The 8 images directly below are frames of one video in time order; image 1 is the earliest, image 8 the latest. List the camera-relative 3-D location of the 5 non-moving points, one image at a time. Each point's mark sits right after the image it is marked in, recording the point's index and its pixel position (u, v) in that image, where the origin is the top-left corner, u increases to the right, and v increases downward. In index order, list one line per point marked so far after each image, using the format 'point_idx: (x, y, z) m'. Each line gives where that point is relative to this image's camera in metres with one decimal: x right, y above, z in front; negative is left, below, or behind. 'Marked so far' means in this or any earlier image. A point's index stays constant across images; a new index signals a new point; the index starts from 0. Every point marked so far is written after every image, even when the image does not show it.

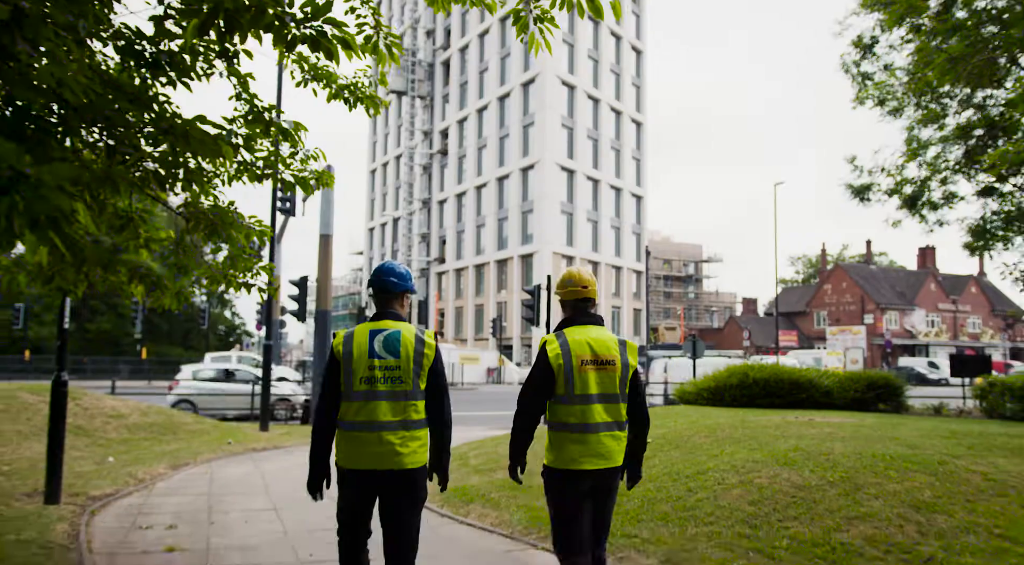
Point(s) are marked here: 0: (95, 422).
0: (-6.6, -2.2, +12.9) m
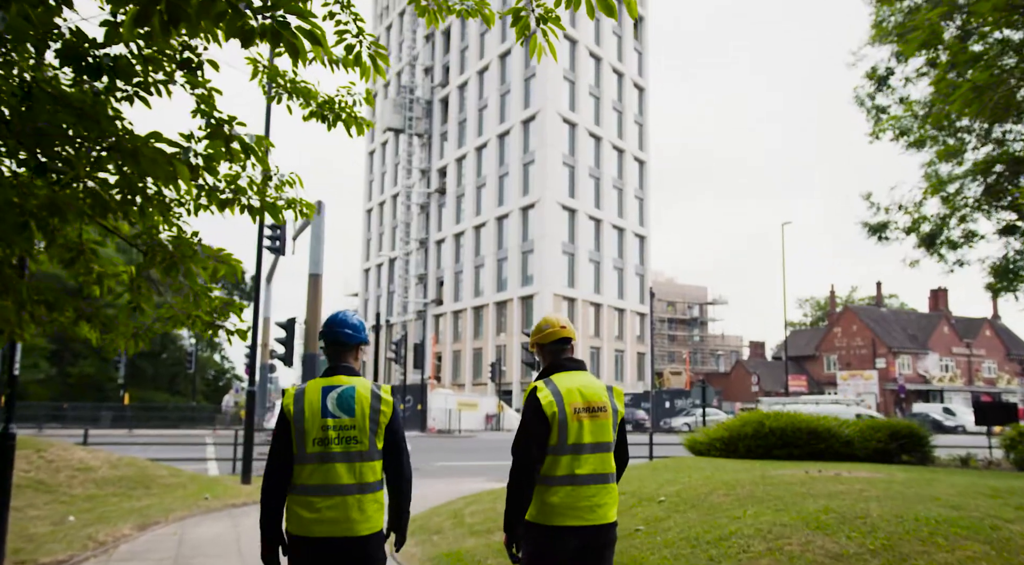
0: (-6.6, -2.8, +11.9) m
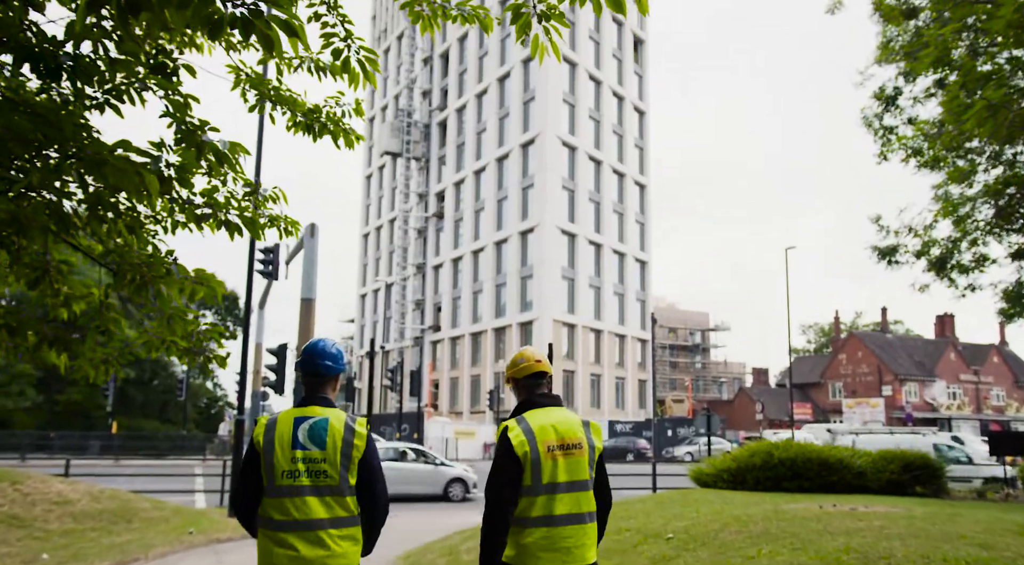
0: (-6.7, -3.2, +11.3) m
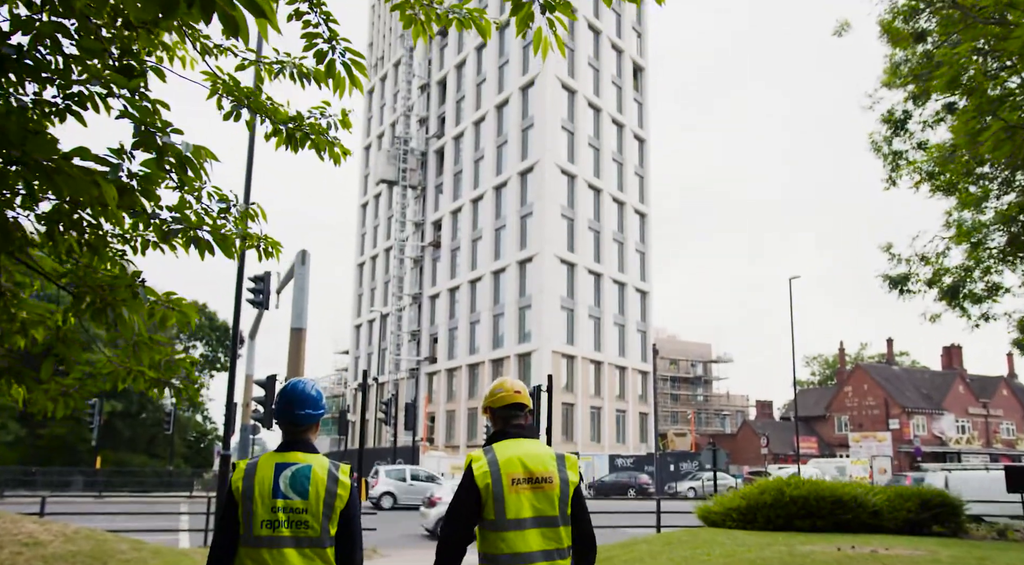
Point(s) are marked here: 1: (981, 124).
0: (-6.7, -3.6, +10.7) m
1: (+6.9, +2.4, +12.0) m
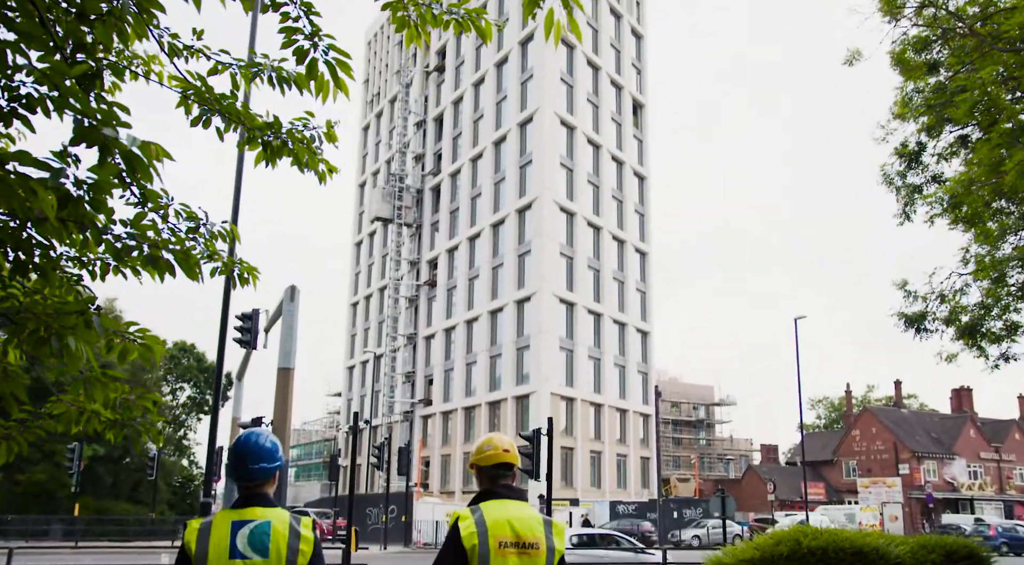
0: (-6.7, -4.0, +9.8) m
1: (+6.9, +1.8, +11.5) m
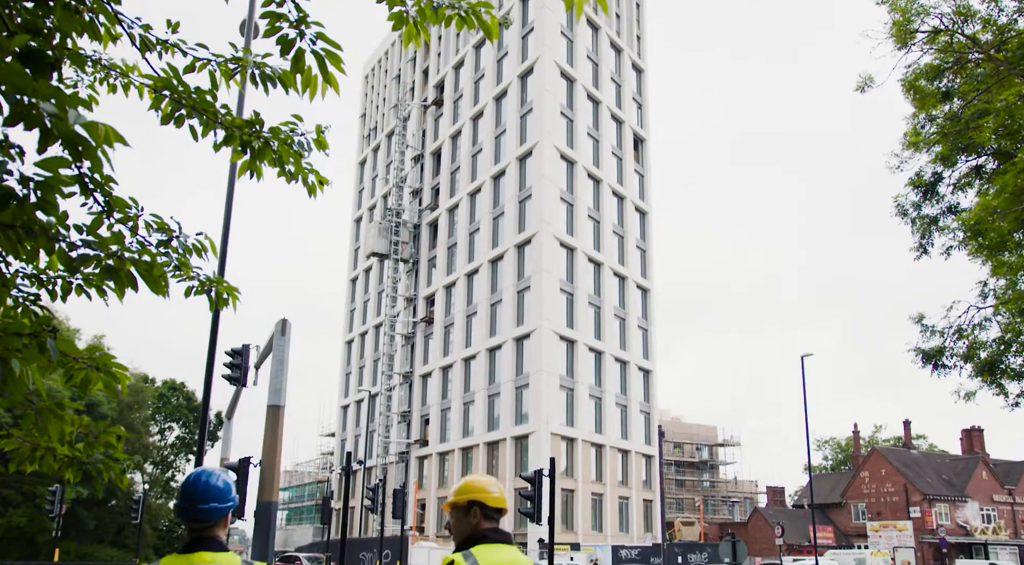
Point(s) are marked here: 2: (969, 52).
0: (-6.7, -4.3, +9.0) m
1: (+7.0, +1.4, +11.1) m
2: (+6.3, +3.2, +11.1) m
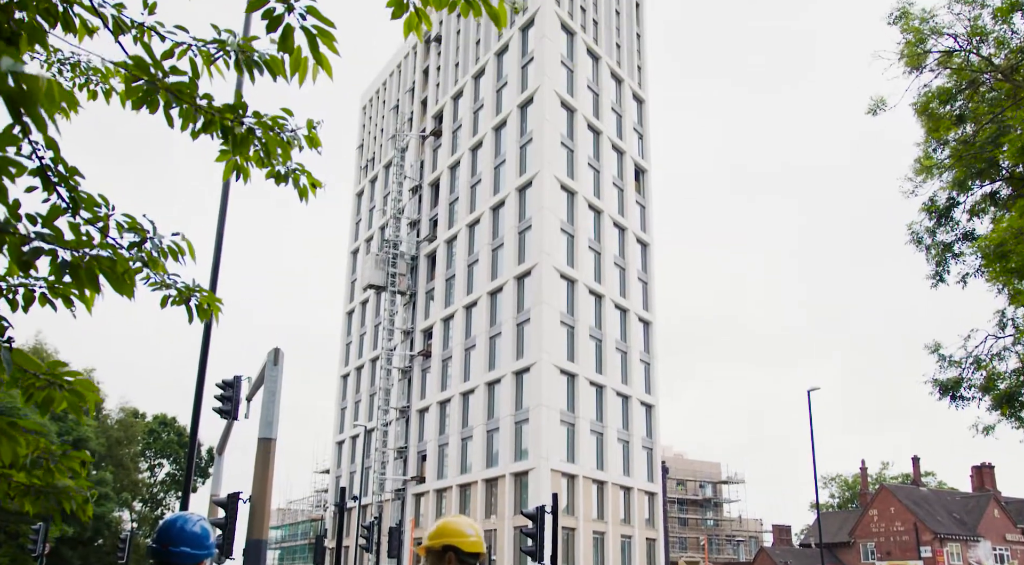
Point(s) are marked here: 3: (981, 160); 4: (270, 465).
0: (-6.6, -4.6, +8.4) m
1: (+7.0, +1.0, +10.8) m
2: (+6.3, +2.8, +10.9) m
3: (+6.6, +1.7, +11.5) m
4: (-2.9, -2.2, +9.6) m
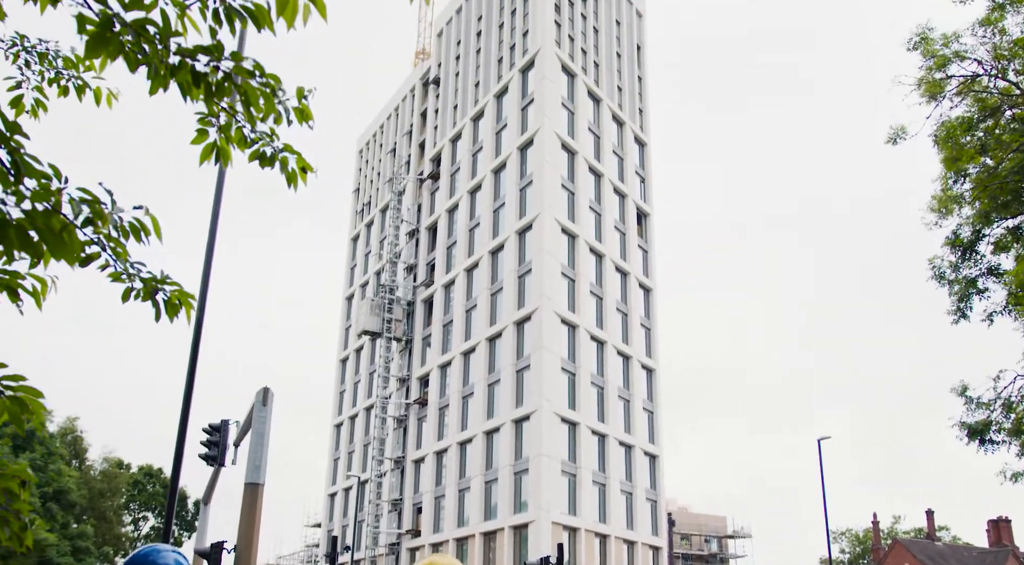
0: (-6.5, -4.8, +7.5) m
1: (+7.1, +0.6, +10.3) m
2: (+6.4, +2.4, +10.5) m
3: (+6.7, +1.2, +11.1) m
4: (-2.8, -2.5, +8.8) m
